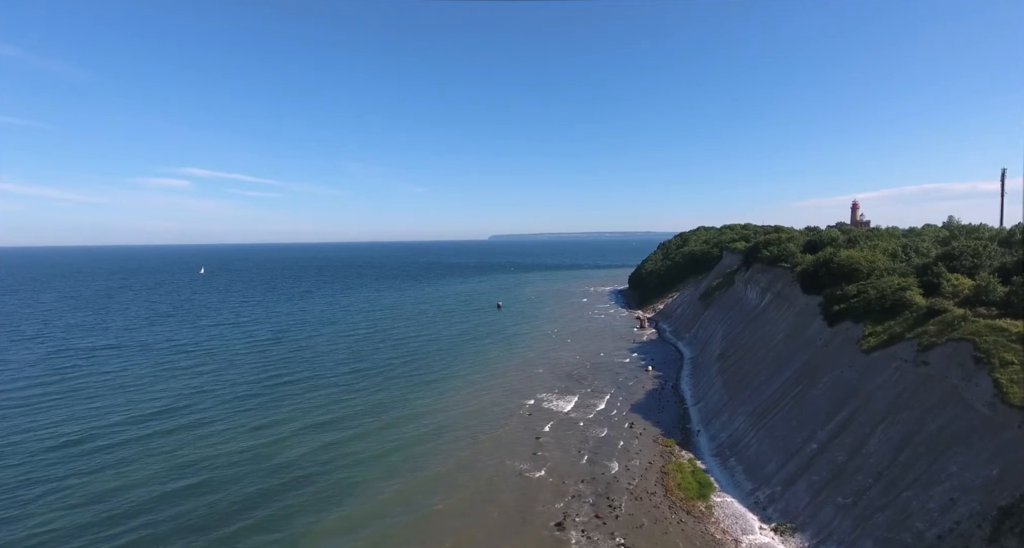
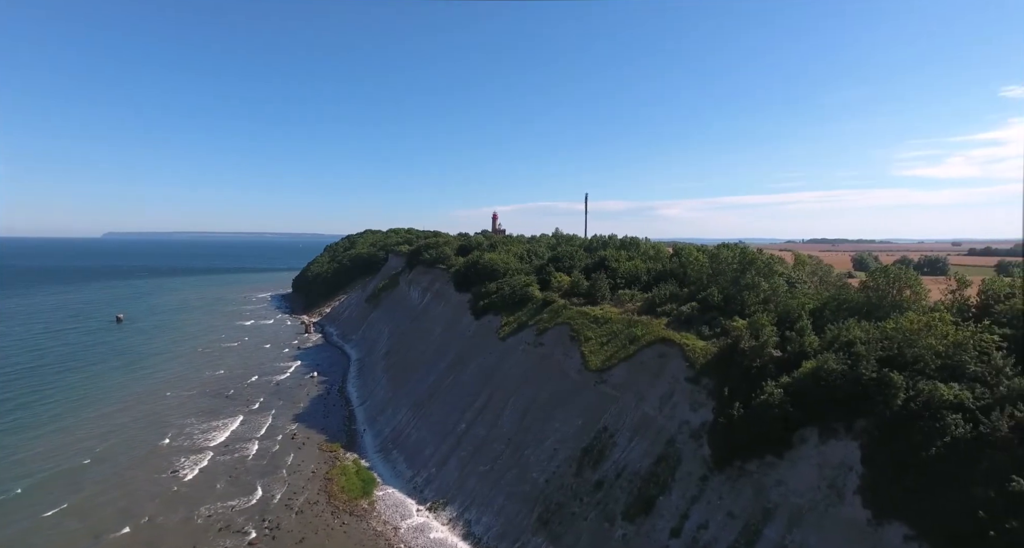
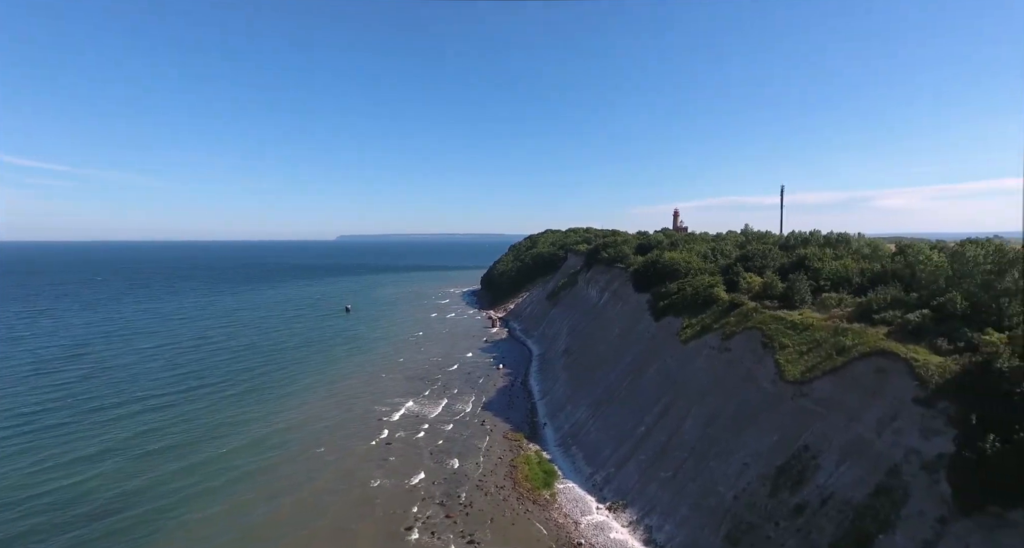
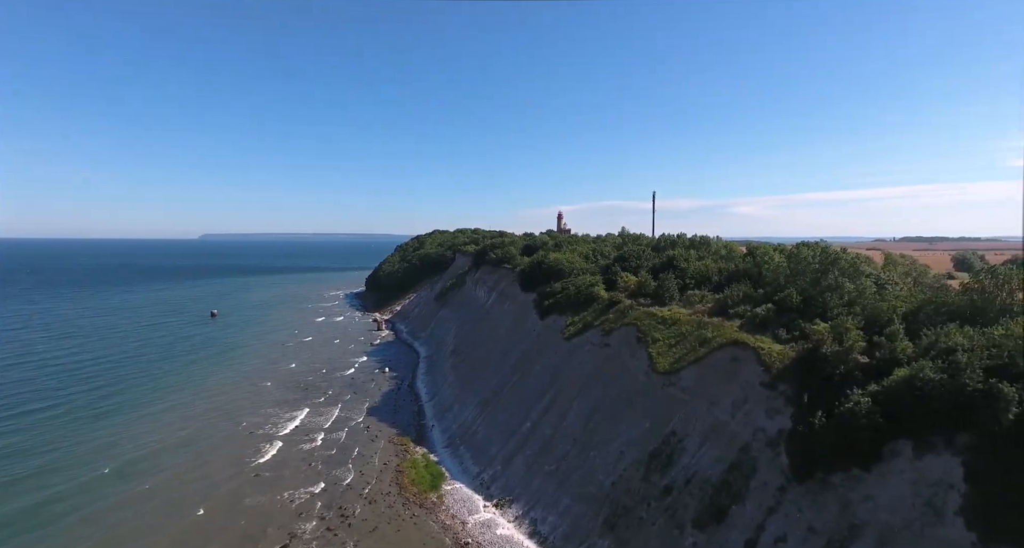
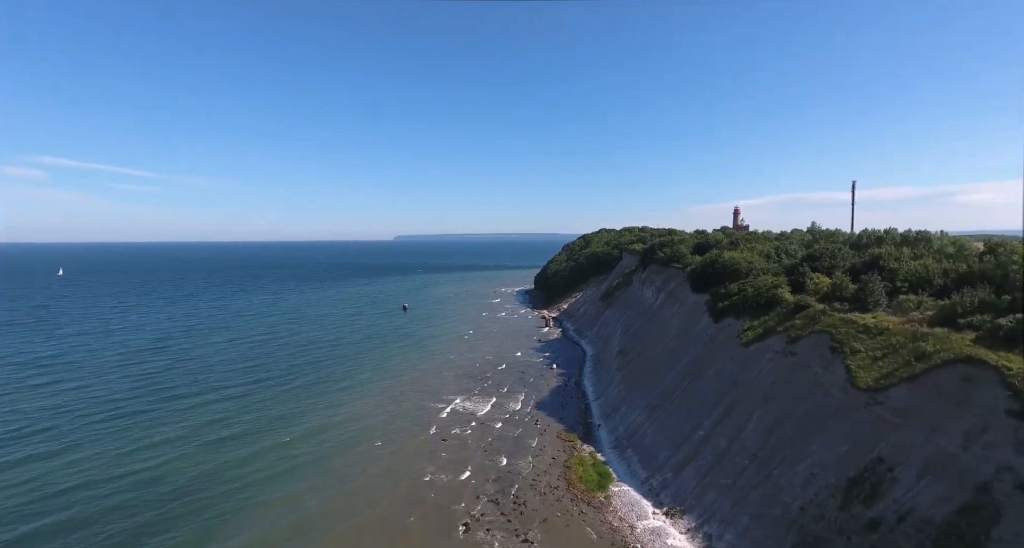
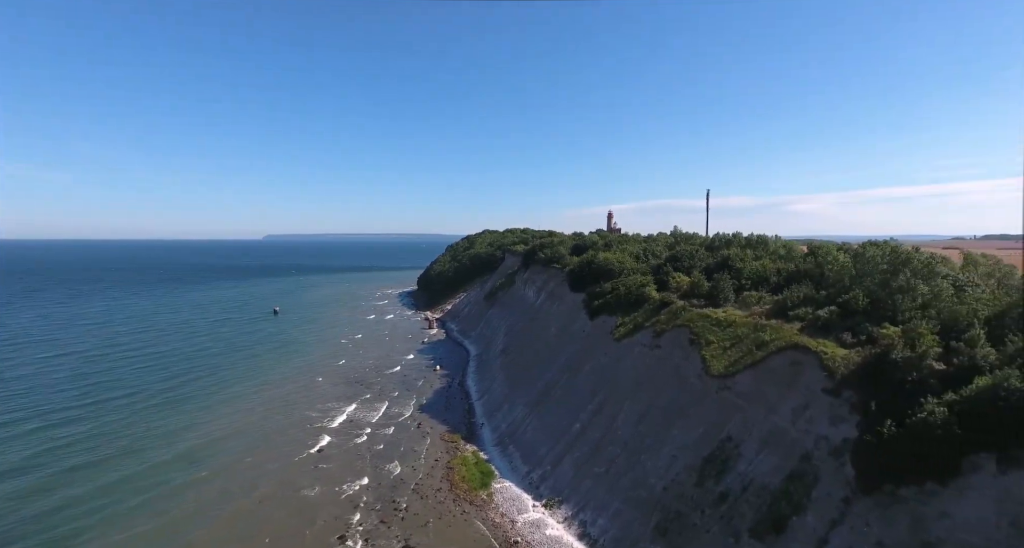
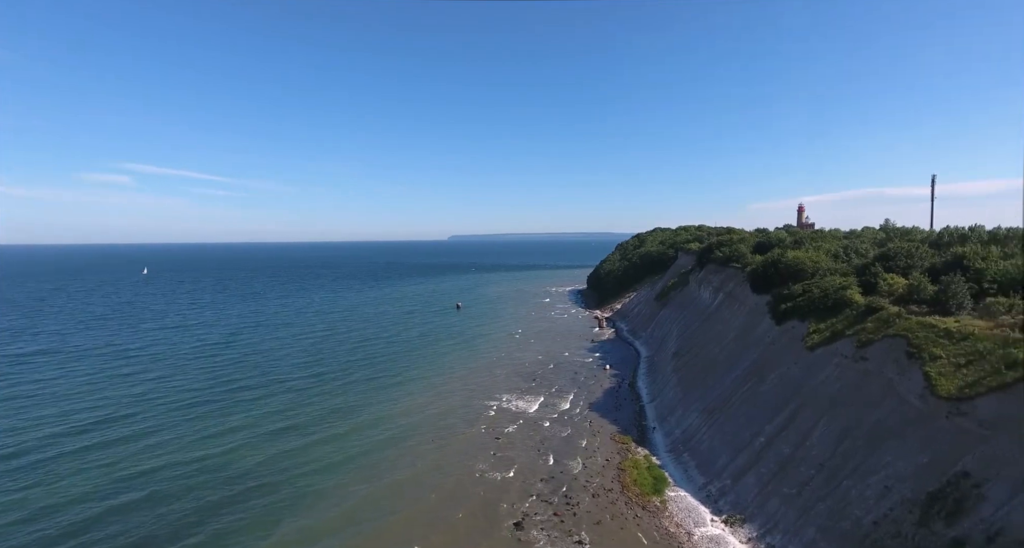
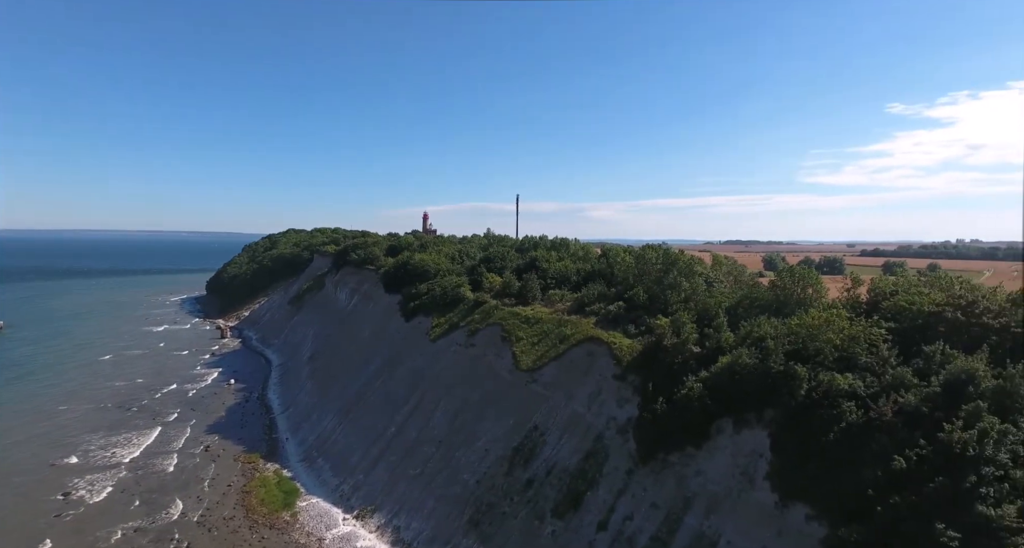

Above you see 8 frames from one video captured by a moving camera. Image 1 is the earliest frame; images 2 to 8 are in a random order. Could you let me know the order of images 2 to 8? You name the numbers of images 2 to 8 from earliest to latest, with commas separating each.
7, 5, 3, 6, 4, 2, 8
